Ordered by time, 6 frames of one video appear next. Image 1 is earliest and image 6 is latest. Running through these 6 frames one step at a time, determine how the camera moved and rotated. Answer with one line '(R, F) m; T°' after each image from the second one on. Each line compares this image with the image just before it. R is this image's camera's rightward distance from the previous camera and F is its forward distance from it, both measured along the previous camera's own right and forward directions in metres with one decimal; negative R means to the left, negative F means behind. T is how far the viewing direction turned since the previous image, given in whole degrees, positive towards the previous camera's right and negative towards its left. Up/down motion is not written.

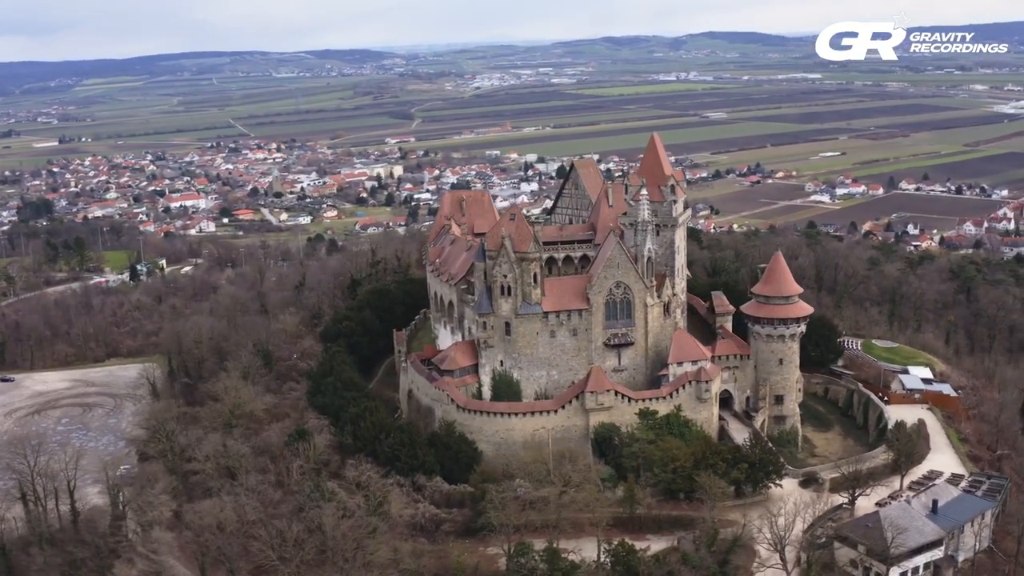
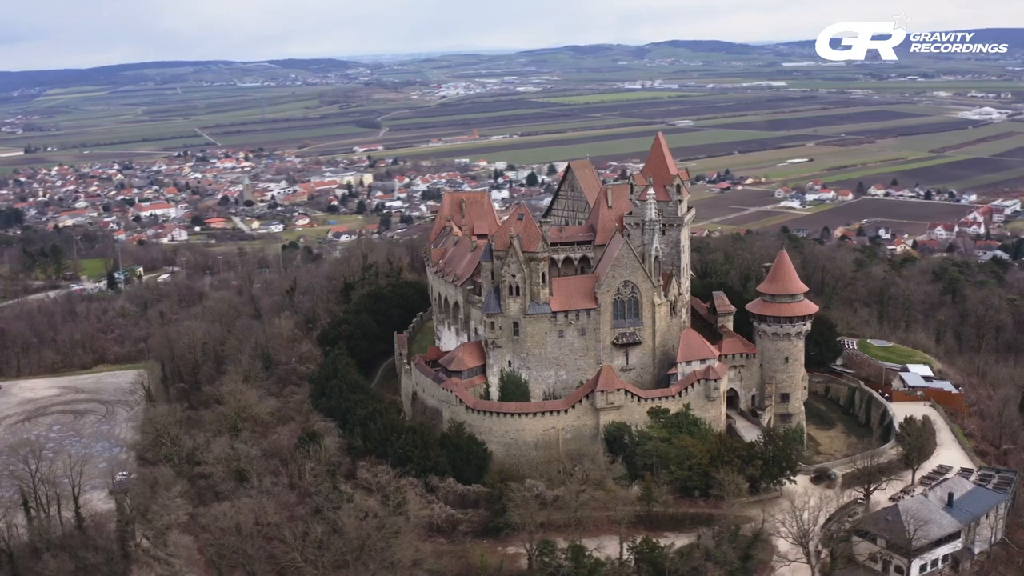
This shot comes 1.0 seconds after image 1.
(-1.7, +0.2) m; +1°
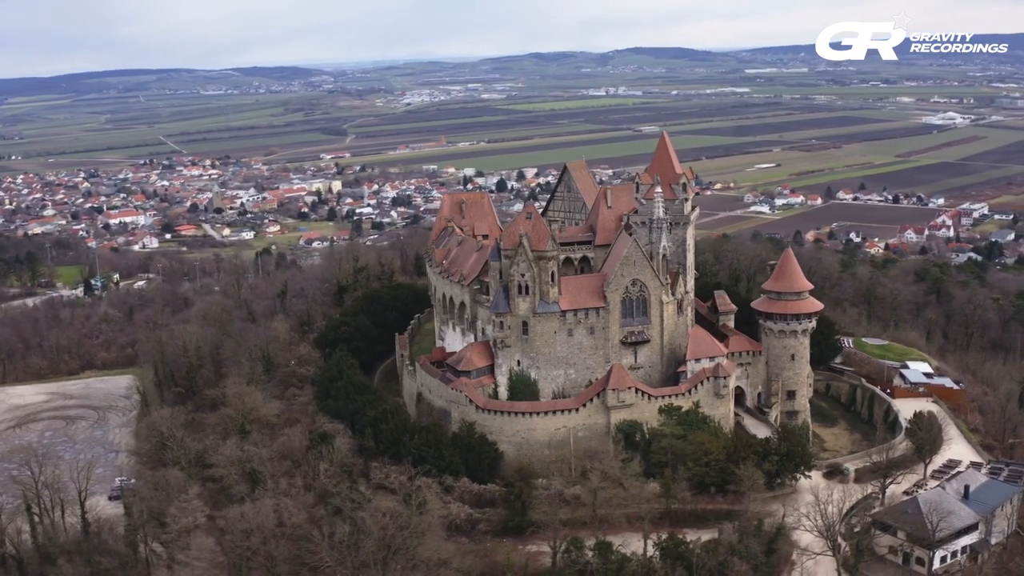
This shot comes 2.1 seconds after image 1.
(-1.8, +0.2) m; +2°
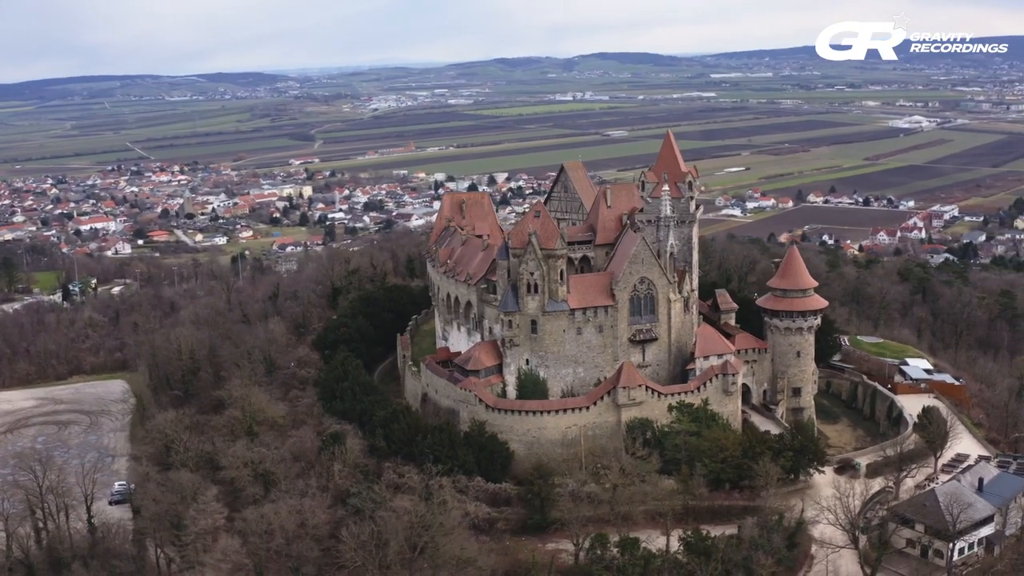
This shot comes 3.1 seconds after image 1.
(-1.7, +0.1) m; +1°
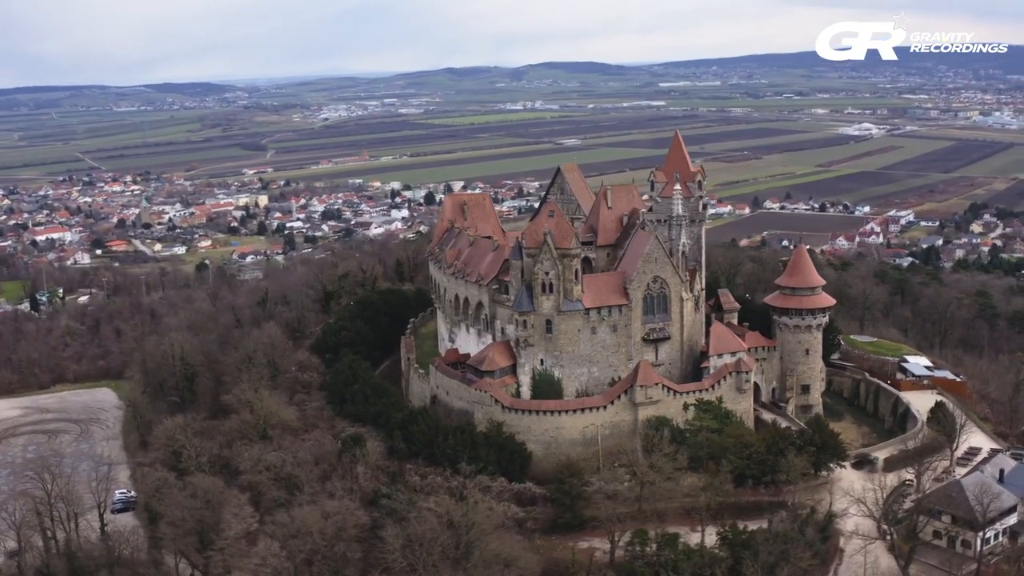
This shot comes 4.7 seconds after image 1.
(-2.6, +0.2) m; +2°
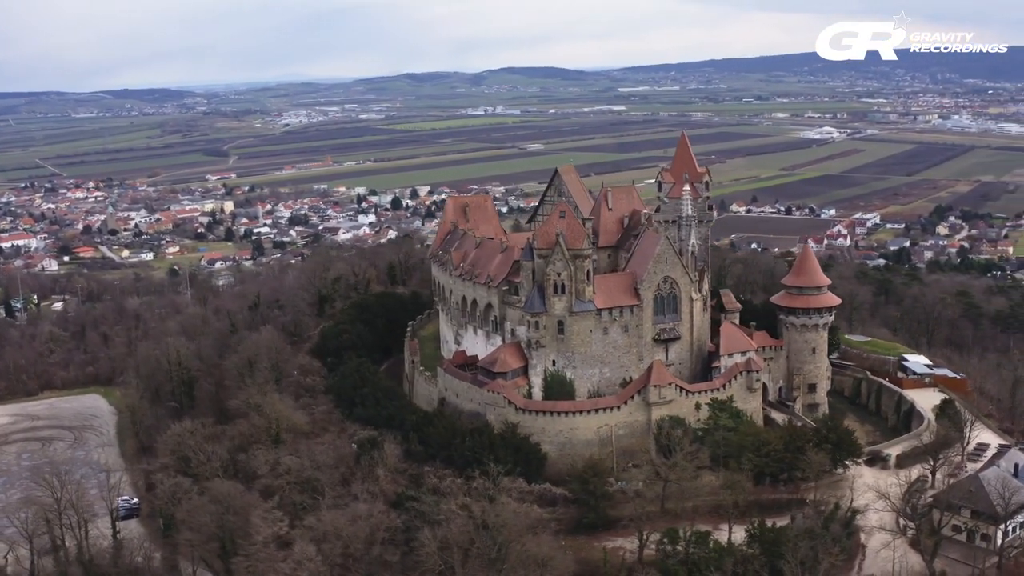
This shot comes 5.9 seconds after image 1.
(-2.1, +0.1) m; +2°
